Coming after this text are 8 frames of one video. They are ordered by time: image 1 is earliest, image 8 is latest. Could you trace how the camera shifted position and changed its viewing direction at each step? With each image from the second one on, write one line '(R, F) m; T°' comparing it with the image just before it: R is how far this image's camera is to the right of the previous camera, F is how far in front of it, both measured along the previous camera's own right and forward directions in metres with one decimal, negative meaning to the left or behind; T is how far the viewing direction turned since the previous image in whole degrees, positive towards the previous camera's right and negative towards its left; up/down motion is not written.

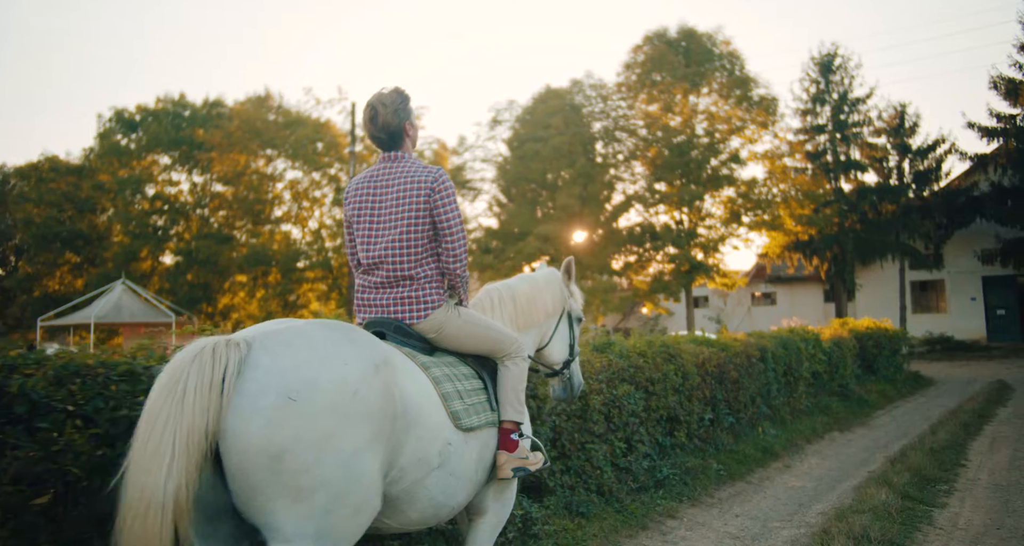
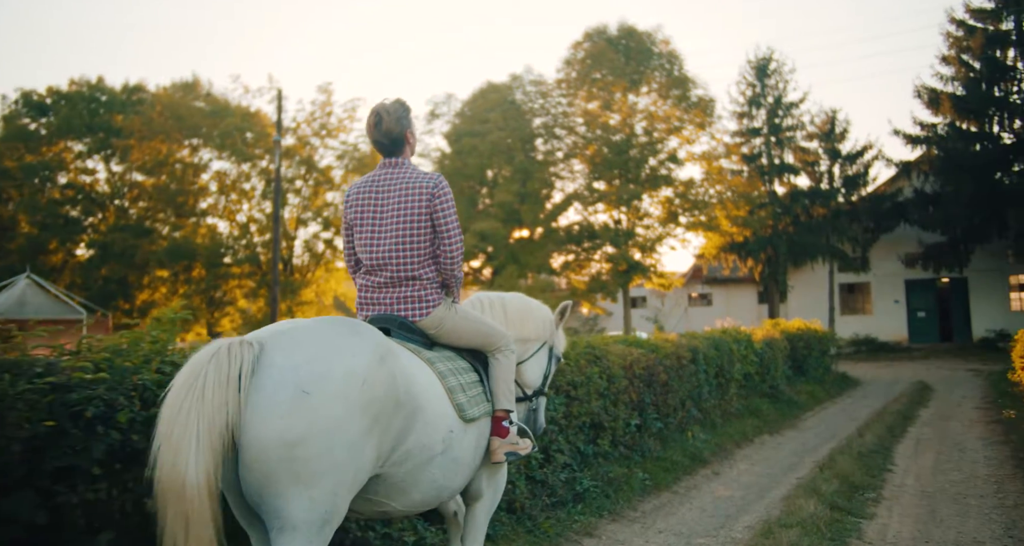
(+0.4, +0.7) m; +5°
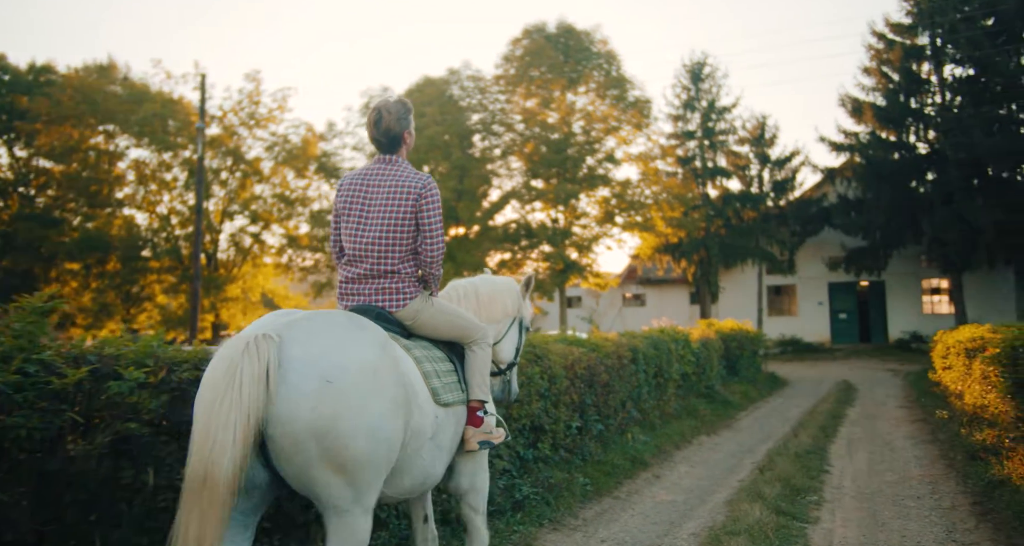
(0.0, +0.5) m; +6°
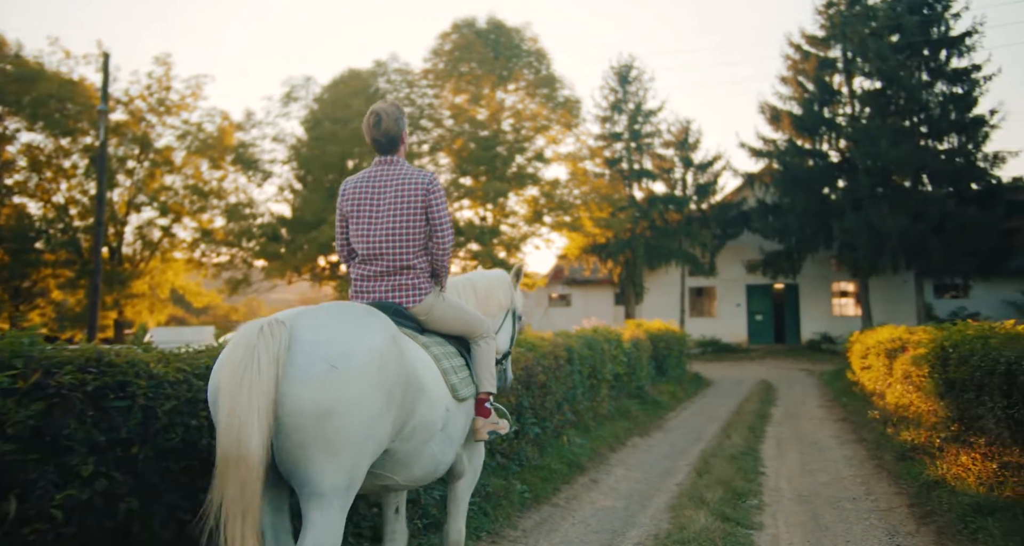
(-0.1, +0.5) m; +6°
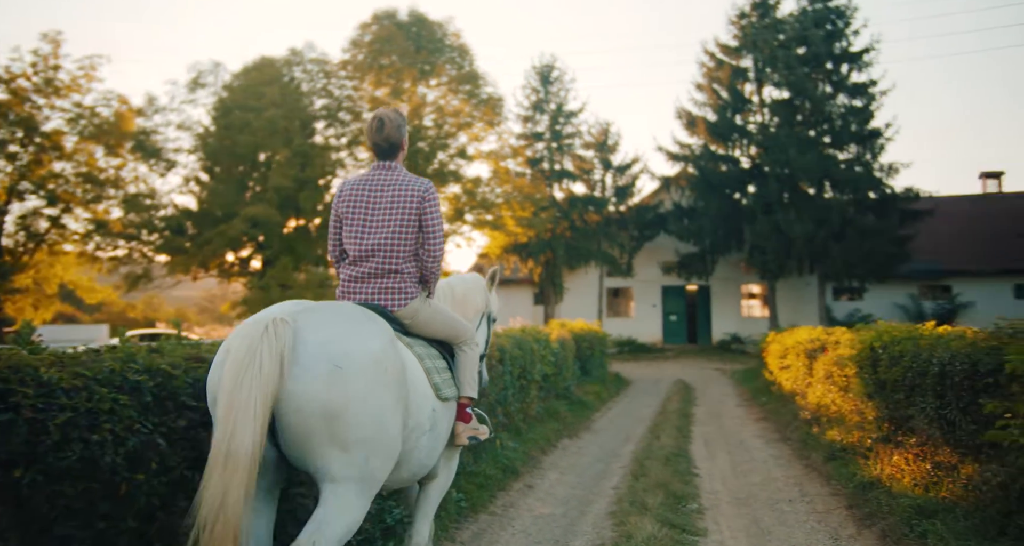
(-0.3, +0.4) m; +7°
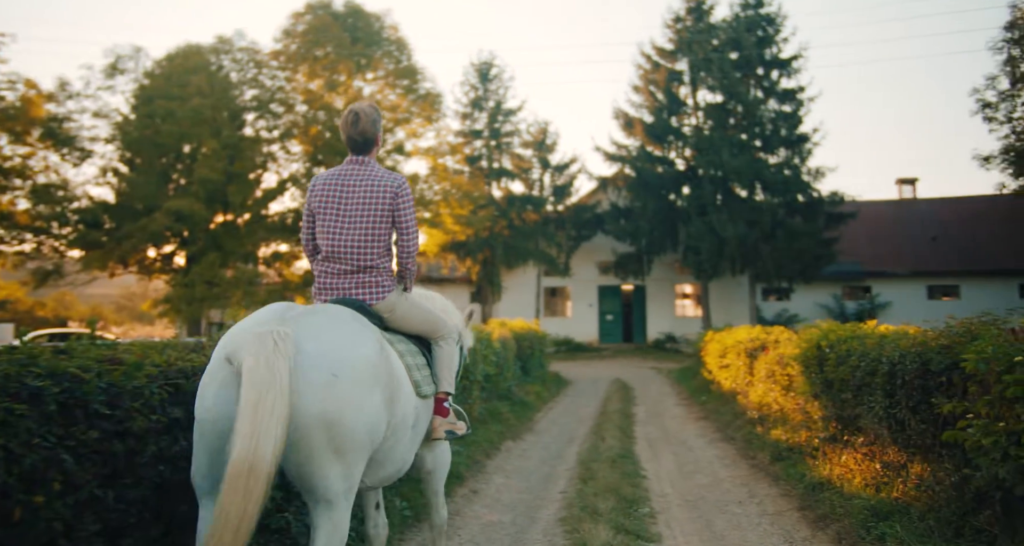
(-0.1, +0.3) m; +5°
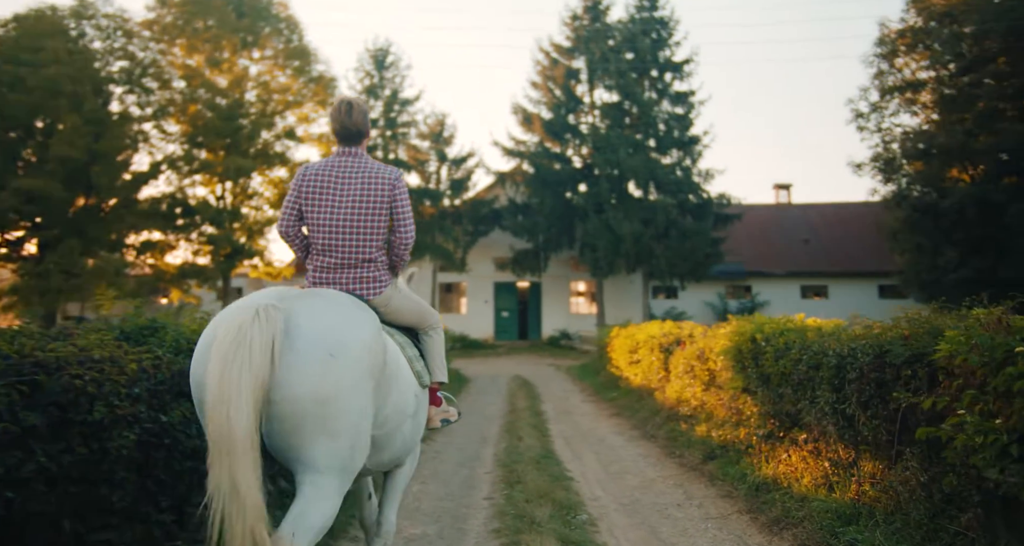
(-0.4, +0.7) m; +9°
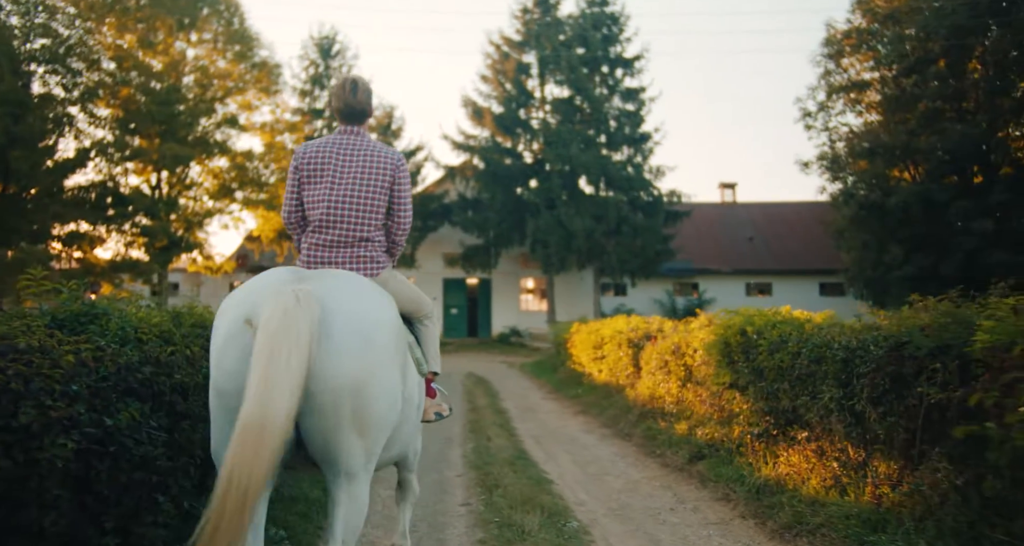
(-0.4, +0.5) m; +5°
